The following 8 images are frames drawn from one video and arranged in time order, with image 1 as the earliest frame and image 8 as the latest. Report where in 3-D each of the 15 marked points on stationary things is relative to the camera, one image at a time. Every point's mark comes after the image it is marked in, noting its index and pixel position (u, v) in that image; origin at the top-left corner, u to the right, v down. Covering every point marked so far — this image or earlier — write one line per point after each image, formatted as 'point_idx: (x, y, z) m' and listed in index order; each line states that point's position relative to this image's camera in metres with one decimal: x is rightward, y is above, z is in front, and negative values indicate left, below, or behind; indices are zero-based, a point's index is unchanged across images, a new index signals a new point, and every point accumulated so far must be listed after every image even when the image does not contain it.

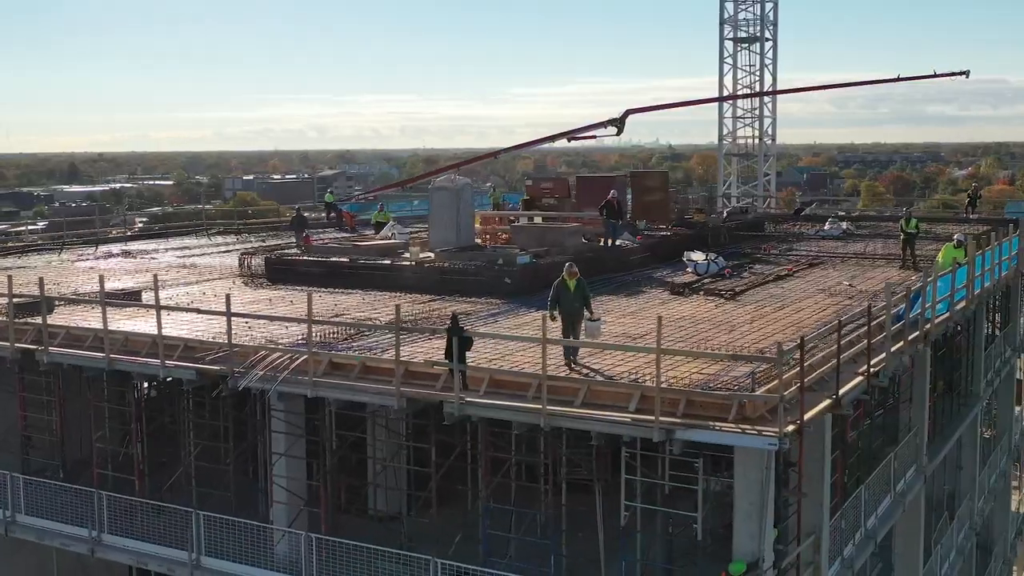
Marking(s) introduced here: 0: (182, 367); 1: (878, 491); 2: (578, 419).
0: (-4.8, -1.1, +15.4) m
1: (+6.3, -3.5, +18.3) m
2: (+0.7, -1.5, +12.2) m
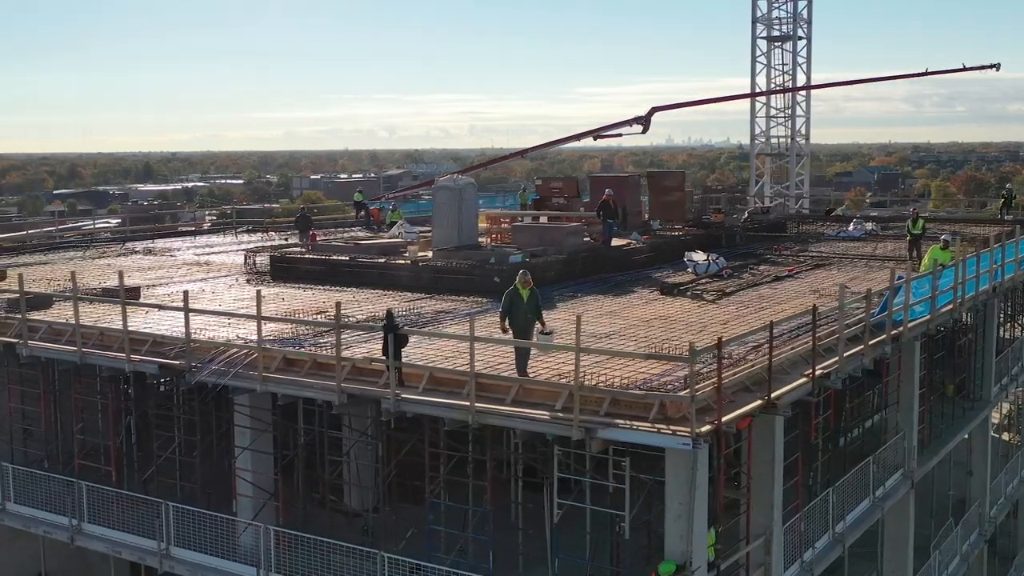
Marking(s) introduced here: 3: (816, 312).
0: (-5.5, -1.1, +15.8) m
1: (+5.8, -3.5, +18.1) m
2: (-0.1, -1.5, +12.3) m
3: (+4.0, -0.3, +14.1) m
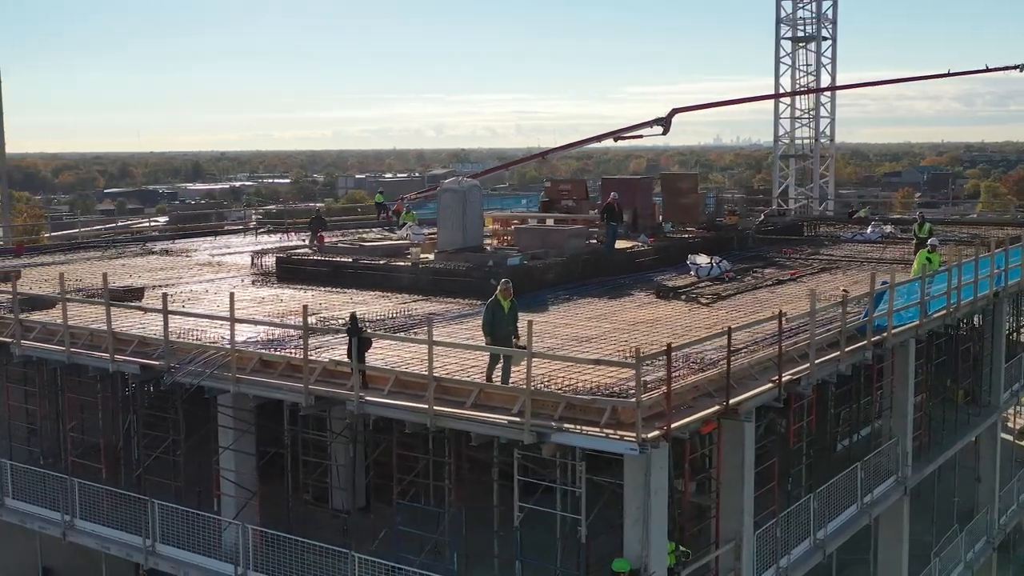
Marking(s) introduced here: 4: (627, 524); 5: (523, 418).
0: (-5.9, -1.1, +16.1) m
1: (+5.5, -3.6, +18.1) m
2: (-0.6, -1.5, +12.5) m
3: (+3.6, -0.4, +14.1) m
4: (+1.4, -2.8, +12.7) m
5: (+0.1, -1.5, +12.0) m
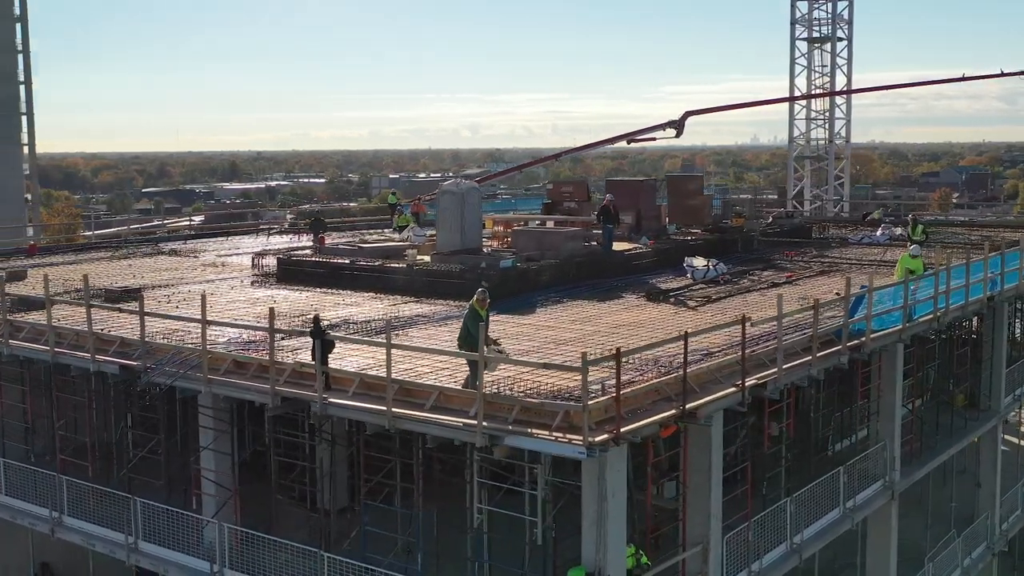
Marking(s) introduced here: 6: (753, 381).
0: (-6.3, -1.1, +16.4) m
1: (+5.1, -3.7, +18.0) m
2: (-1.1, -1.6, +12.6) m
3: (+3.1, -0.4, +14.1) m
4: (+0.9, -2.8, +12.7) m
5: (-0.4, -1.5, +12.2) m
6: (+3.2, -1.3, +14.3) m
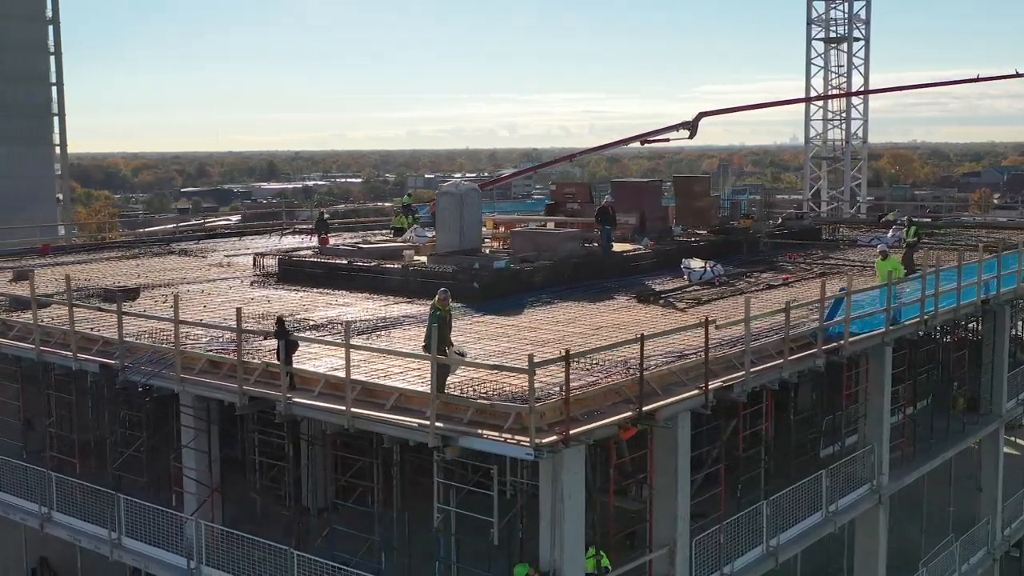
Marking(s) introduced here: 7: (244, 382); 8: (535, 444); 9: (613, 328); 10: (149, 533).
0: (-6.7, -1.1, +16.7) m
1: (+4.7, -3.7, +18.0) m
2: (-1.6, -1.6, +12.7) m
3: (+2.6, -0.5, +14.1) m
4: (+0.3, -2.9, +12.8) m
5: (-0.9, -1.5, +12.3) m
6: (+2.8, -1.3, +14.3) m
7: (-3.6, -1.3, +14.4) m
8: (+0.3, -1.7, +11.5) m
9: (+1.8, -0.7, +18.9) m
10: (-6.0, -4.0, +17.4) m
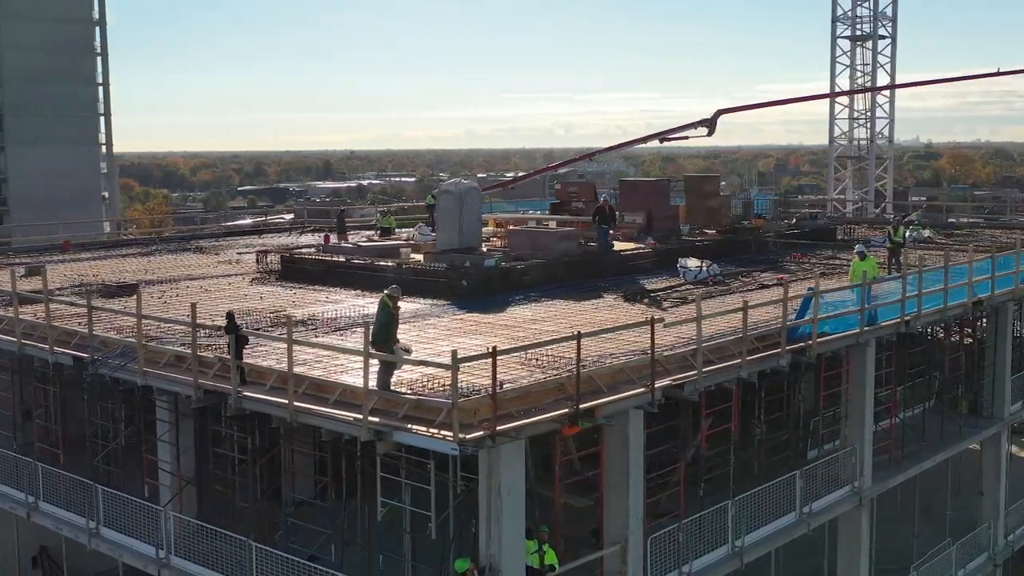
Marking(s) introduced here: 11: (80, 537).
0: (-7.2, -1.1, +17.1) m
1: (+4.2, -3.7, +17.9) m
2: (-2.4, -1.5, +12.9) m
3: (+1.9, -0.5, +14.1) m
4: (-0.4, -2.8, +12.9) m
5: (-1.7, -1.5, +12.4) m
6: (+2.1, -1.3, +14.3) m
7: (-4.3, -1.2, +14.7) m
8: (-0.5, -1.6, +11.6) m
9: (+1.3, -0.7, +18.9) m
10: (-6.5, -4.0, +17.8) m
11: (-7.5, -4.3, +18.6) m
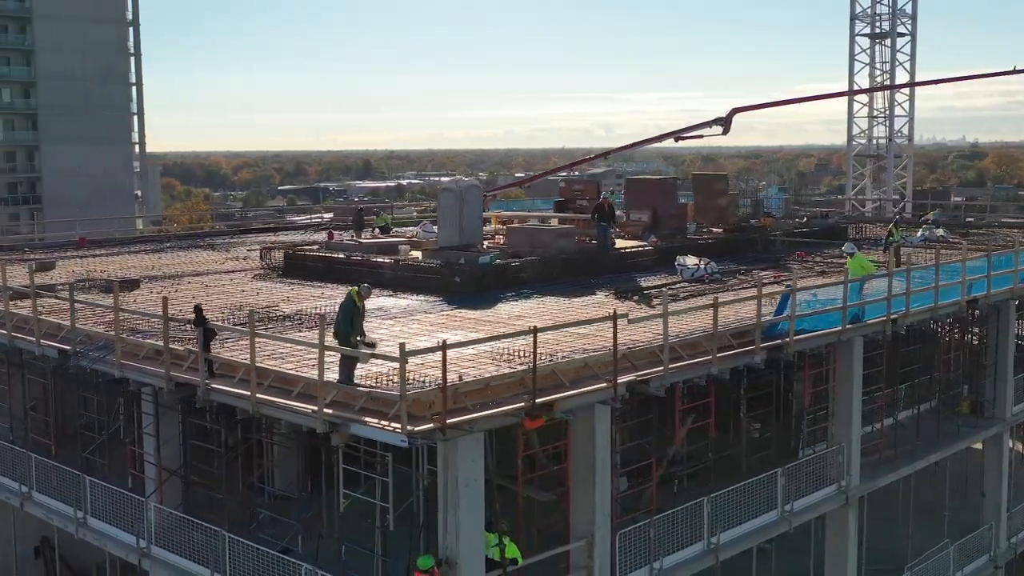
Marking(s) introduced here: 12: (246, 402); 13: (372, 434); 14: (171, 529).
0: (-7.6, -1.0, +17.5) m
1: (+3.8, -3.7, +17.9) m
2: (-2.9, -1.5, +13.1) m
3: (+1.5, -0.4, +14.2) m
4: (-0.9, -2.8, +13.1) m
5: (-2.2, -1.4, +12.6) m
6: (+1.6, -1.2, +14.4) m
7: (-4.7, -1.1, +14.9) m
8: (-1.1, -1.6, +11.8) m
9: (+1.0, -0.6, +19.0) m
10: (-6.9, -3.9, +18.2) m
11: (-7.9, -4.2, +18.9) m
12: (-3.4, -1.5, +13.5) m
13: (-1.5, -1.7, +12.1) m
14: (-5.4, -3.8, +17.0) m
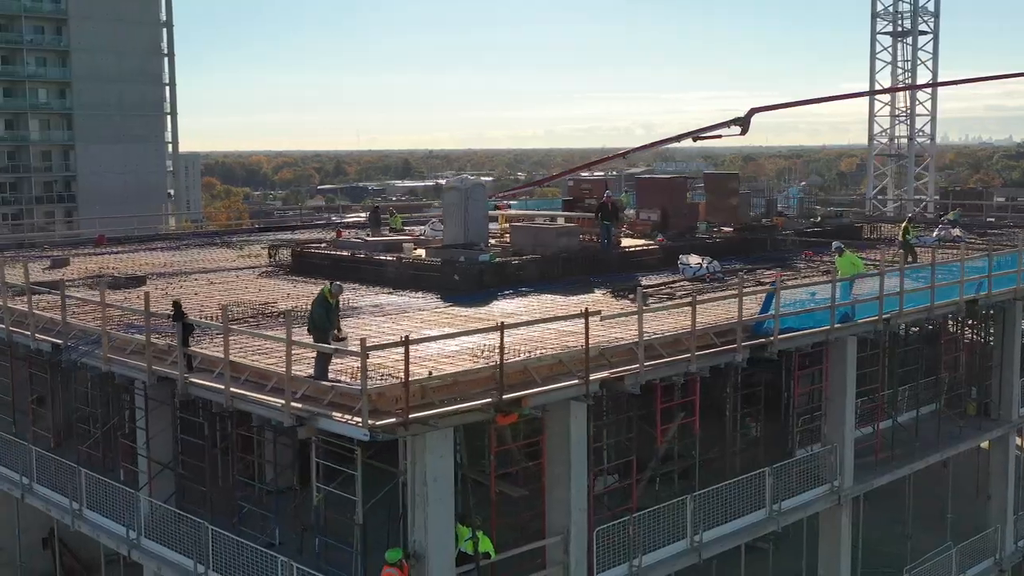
0: (-7.9, -0.9, +17.8) m
1: (+3.6, -3.6, +17.9) m
2: (-3.3, -1.4, +13.4) m
3: (+1.1, -0.4, +14.2) m
4: (-1.3, -2.7, +13.2) m
5: (-2.6, -1.4, +12.8) m
6: (+1.3, -1.2, +14.5) m
7: (-5.1, -1.1, +15.2) m
8: (-1.5, -1.5, +11.9) m
9: (+0.8, -0.6, +19.1) m
10: (-7.1, -3.8, +18.5) m
11: (-8.1, -4.2, +19.3) m
12: (-3.7, -1.4, +13.8) m
13: (-2.0, -1.6, +12.2) m
14: (-5.7, -3.8, +17.3) m
